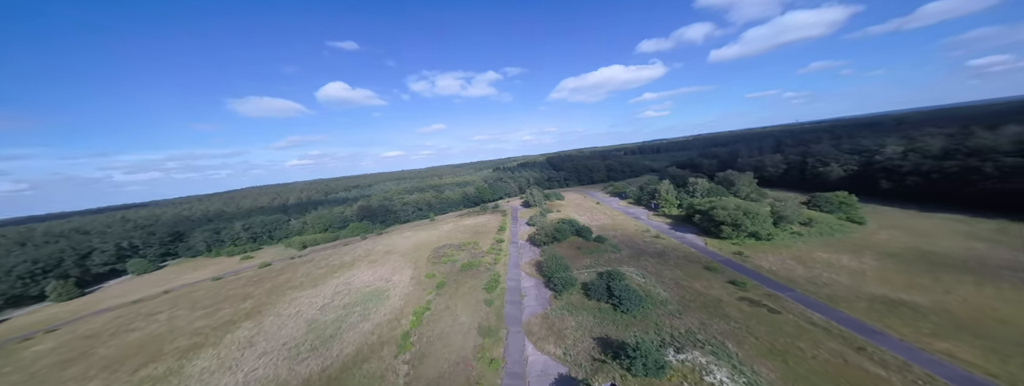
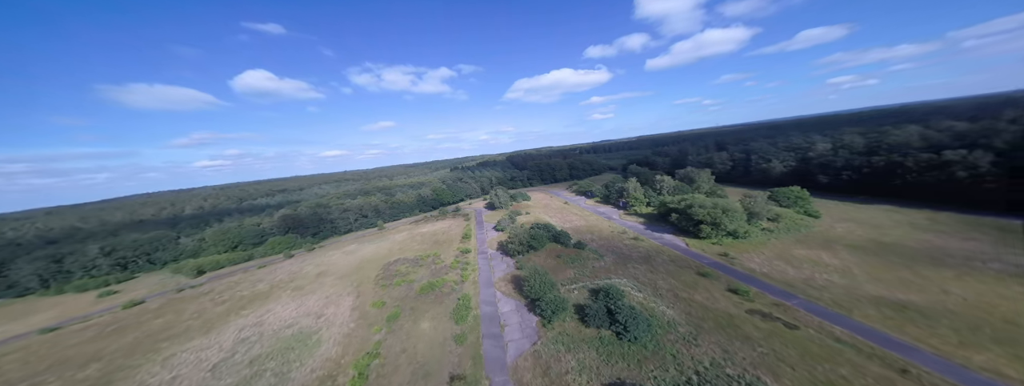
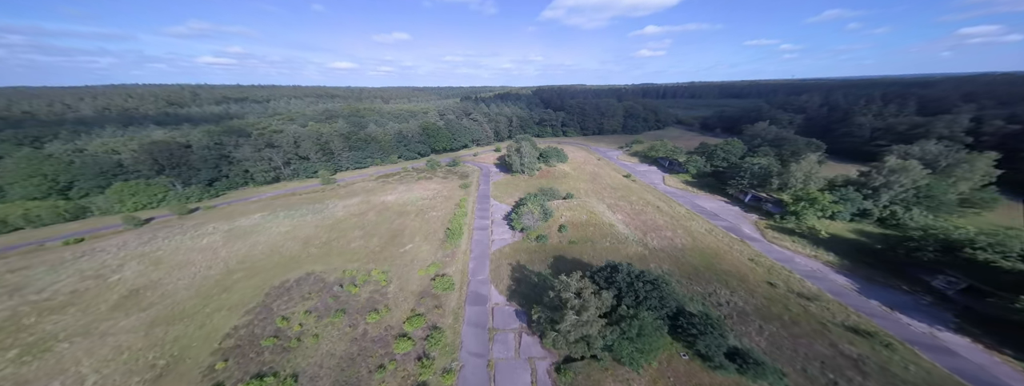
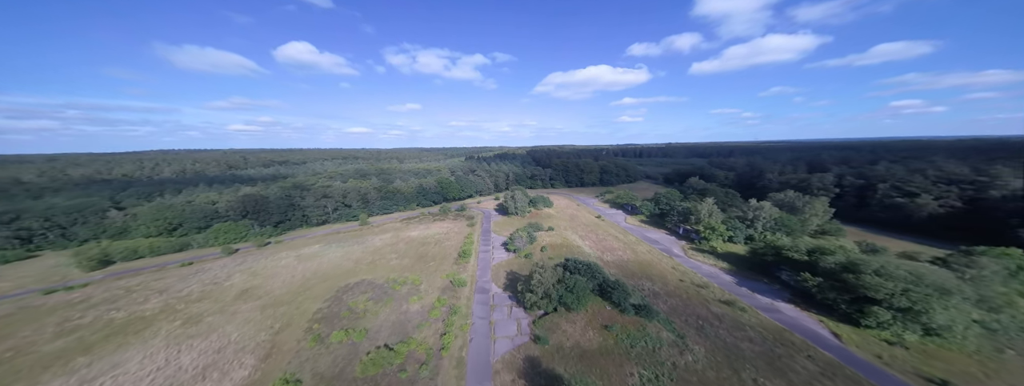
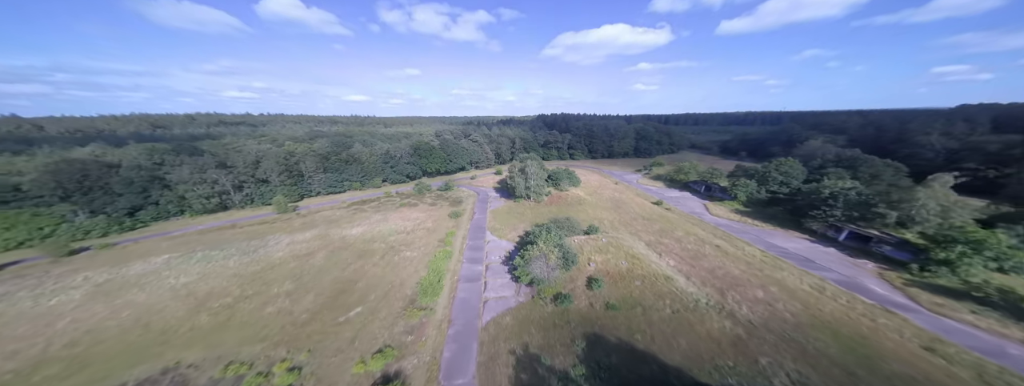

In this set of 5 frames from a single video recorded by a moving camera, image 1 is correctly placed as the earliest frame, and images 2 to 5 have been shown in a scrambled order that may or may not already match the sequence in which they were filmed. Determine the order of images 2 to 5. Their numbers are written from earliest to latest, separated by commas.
2, 4, 3, 5
